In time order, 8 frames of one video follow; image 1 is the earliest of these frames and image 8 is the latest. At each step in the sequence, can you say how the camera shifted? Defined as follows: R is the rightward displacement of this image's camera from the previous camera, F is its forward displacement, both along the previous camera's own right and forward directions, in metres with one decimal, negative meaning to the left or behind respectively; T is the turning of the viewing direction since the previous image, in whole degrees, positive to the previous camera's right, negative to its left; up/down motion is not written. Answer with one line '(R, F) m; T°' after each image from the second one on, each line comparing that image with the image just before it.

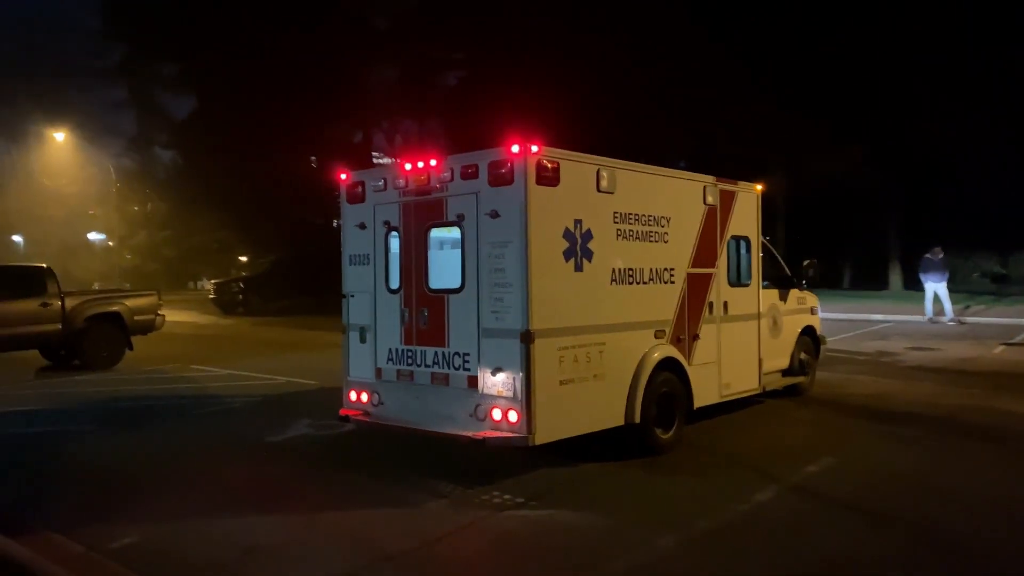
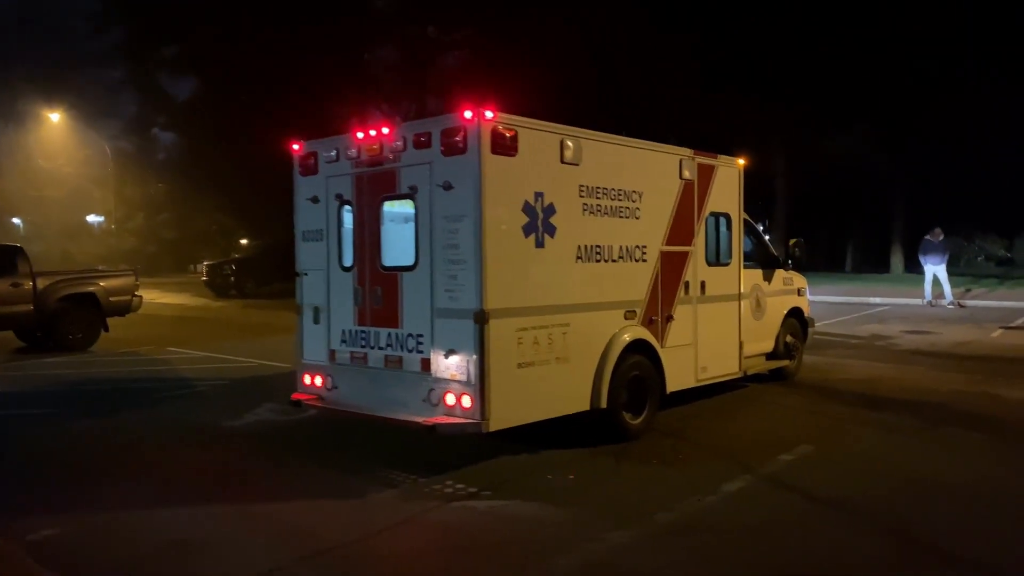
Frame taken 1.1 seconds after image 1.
(+0.4, +0.4) m; 0°
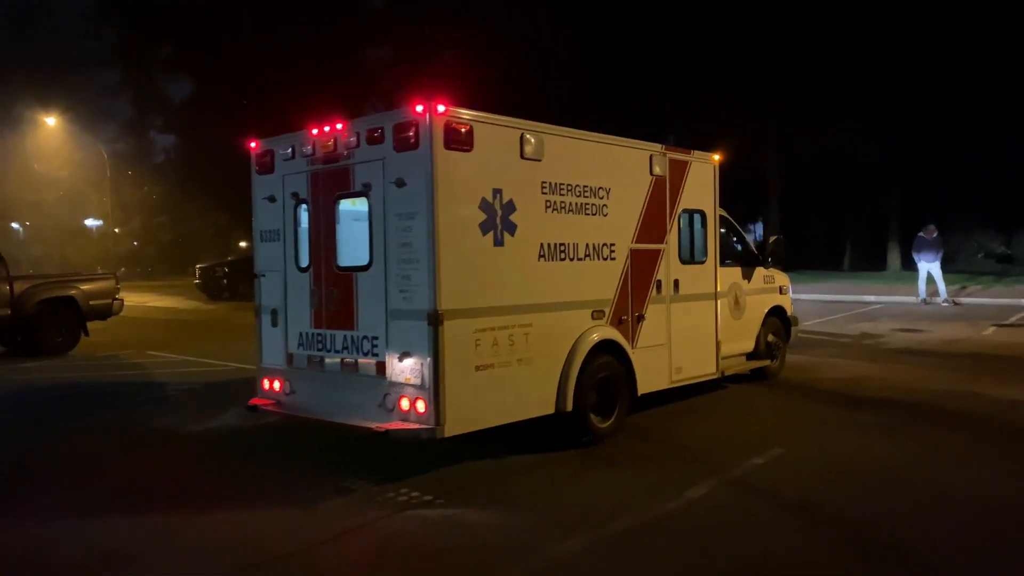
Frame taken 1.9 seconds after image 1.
(+0.4, +0.2) m; 0°
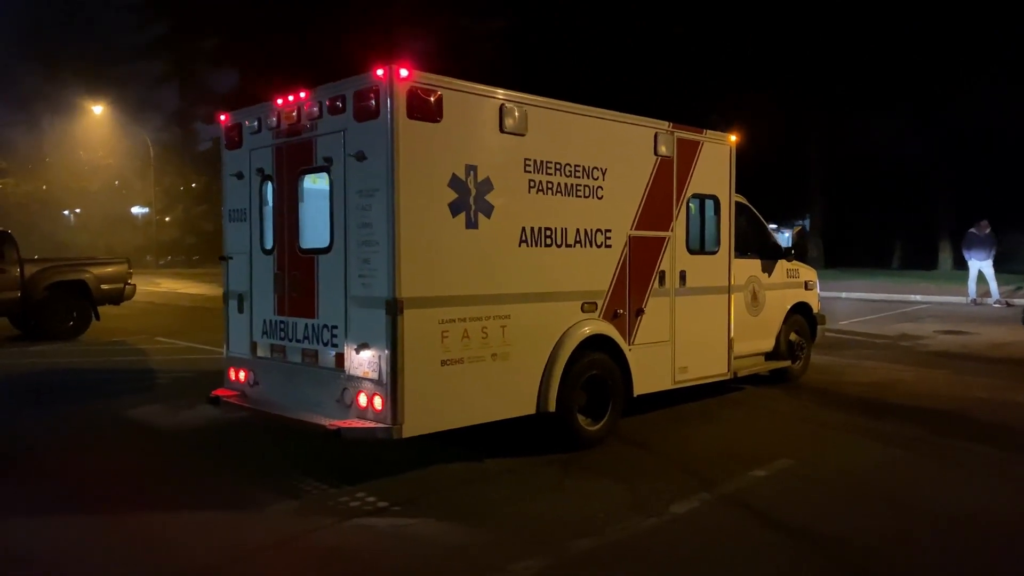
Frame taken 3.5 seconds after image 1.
(+0.5, +0.7) m; -3°
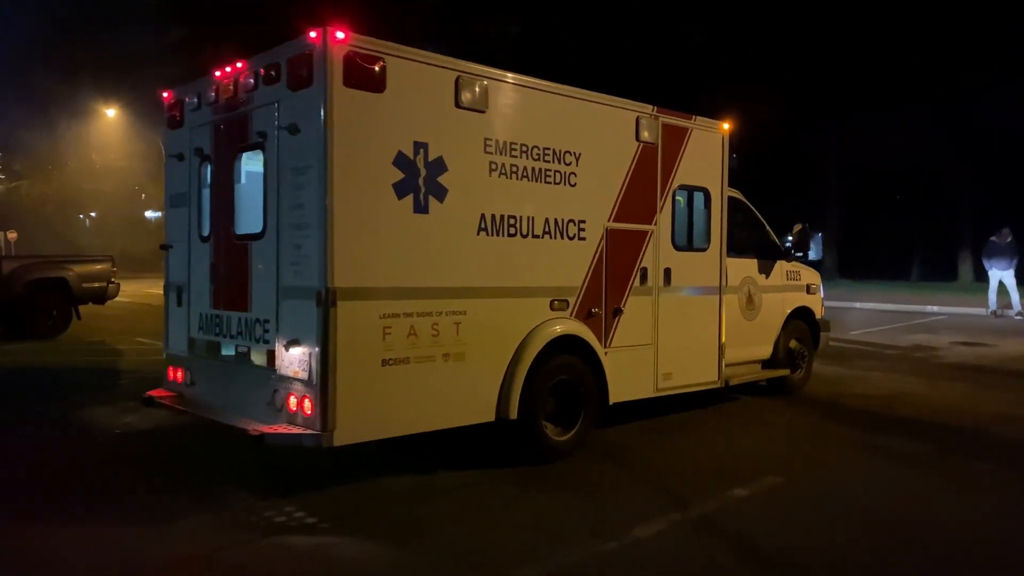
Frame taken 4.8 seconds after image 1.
(+0.4, +0.6) m; -1°
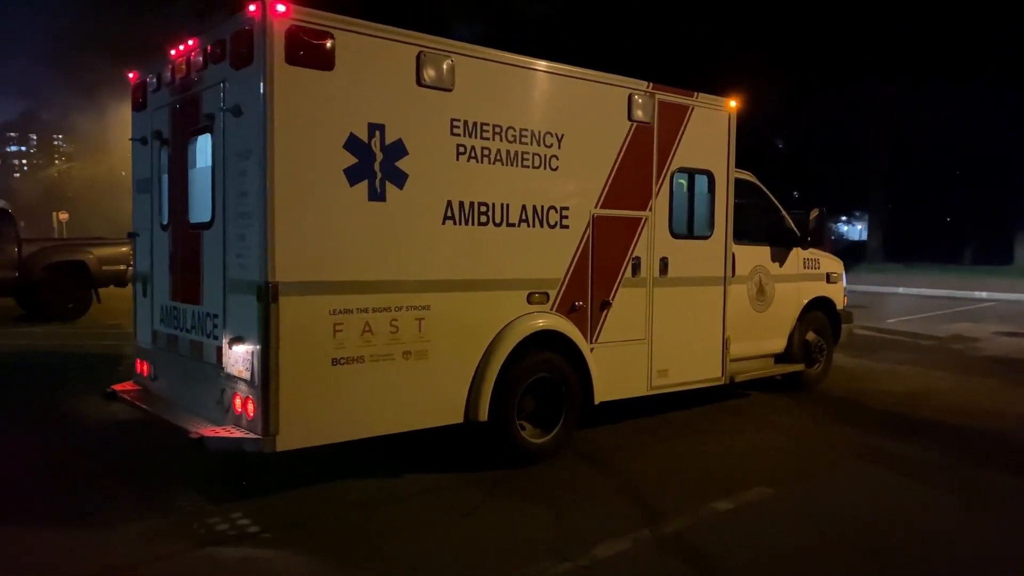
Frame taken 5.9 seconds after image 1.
(+0.5, +0.4) m; -3°
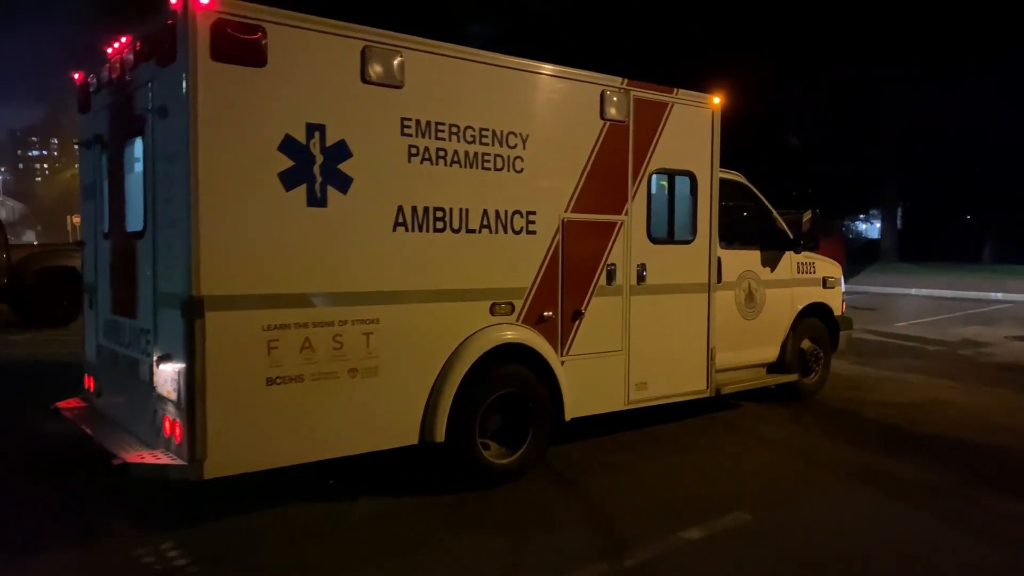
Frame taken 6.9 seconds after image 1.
(+0.4, +0.4) m; -1°
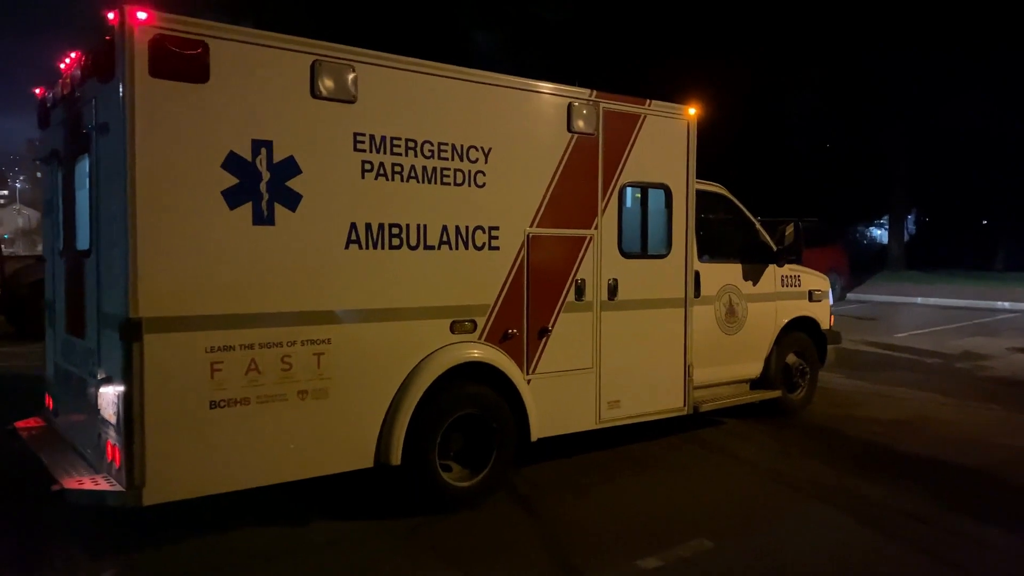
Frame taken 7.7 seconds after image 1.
(+0.3, +0.1) m; -1°
